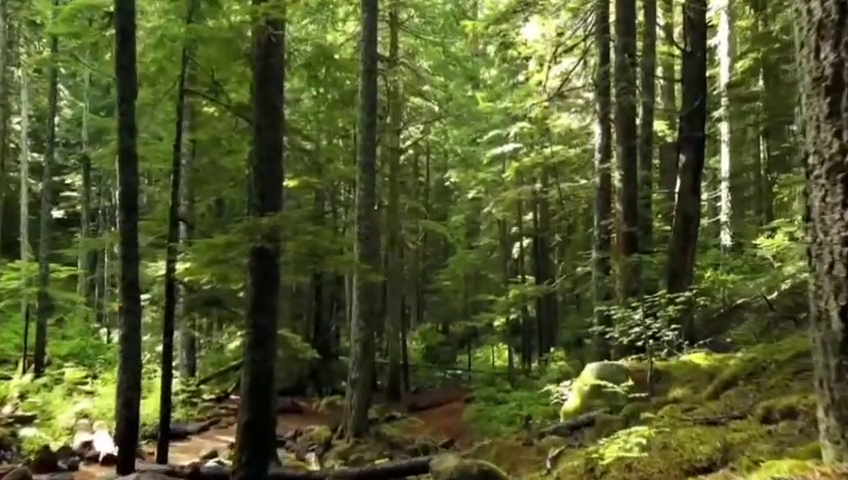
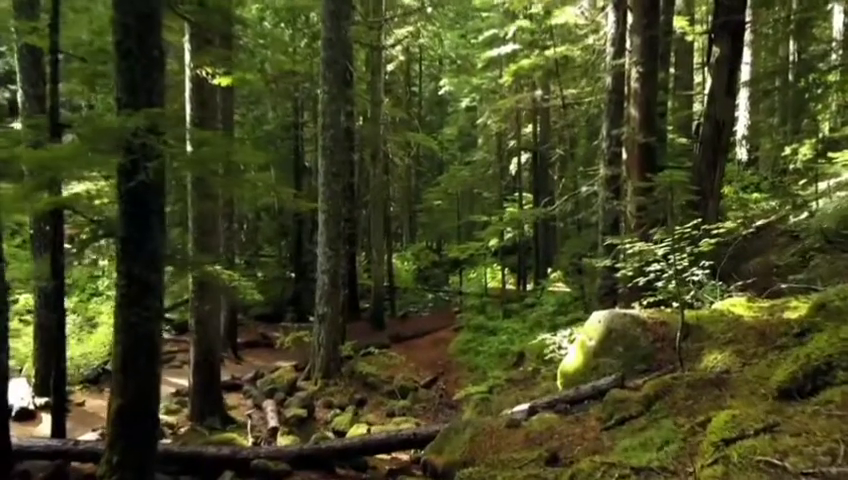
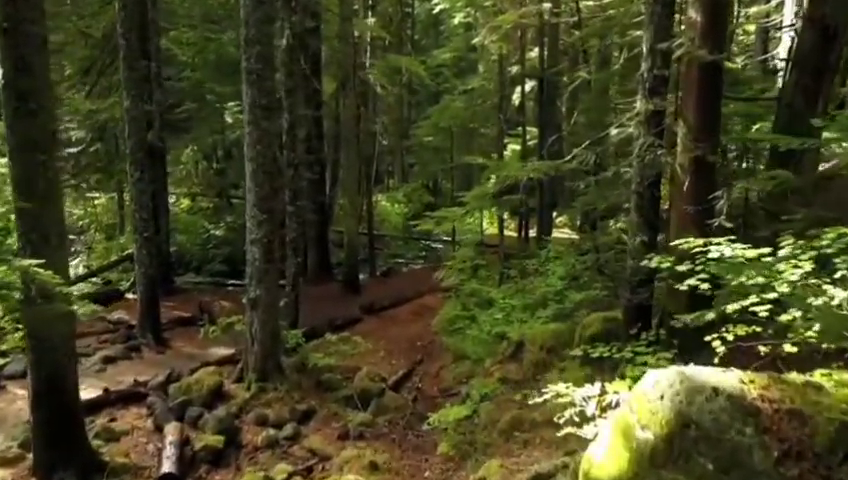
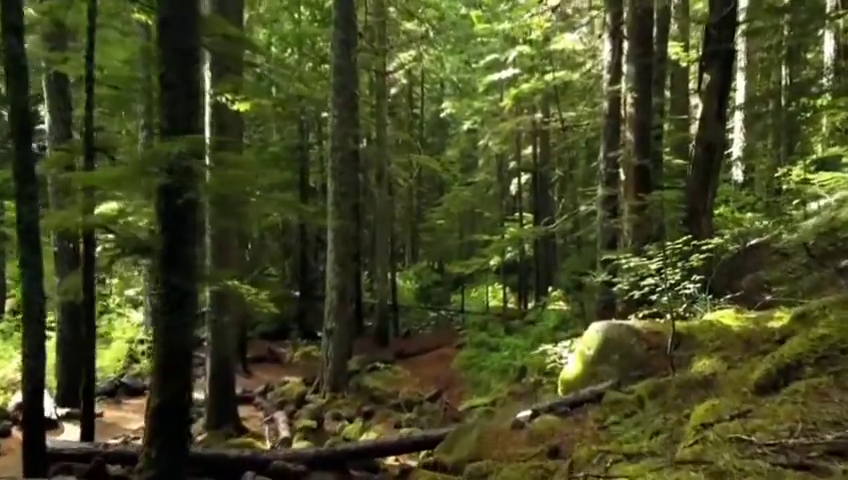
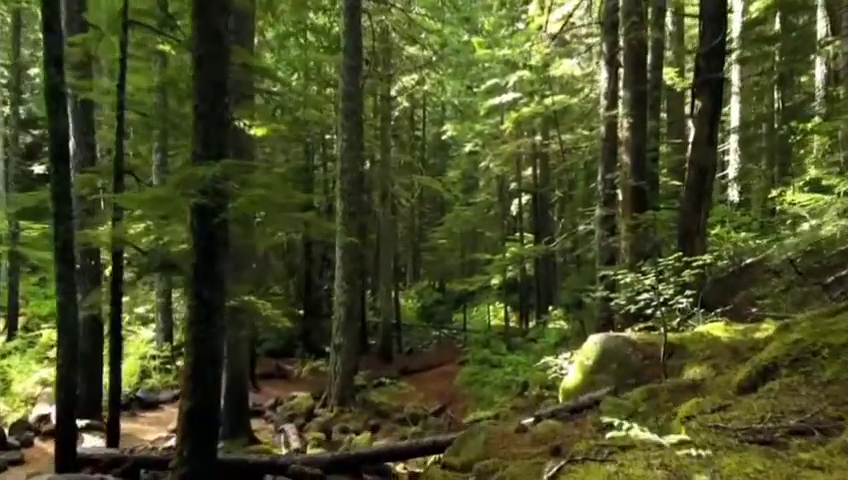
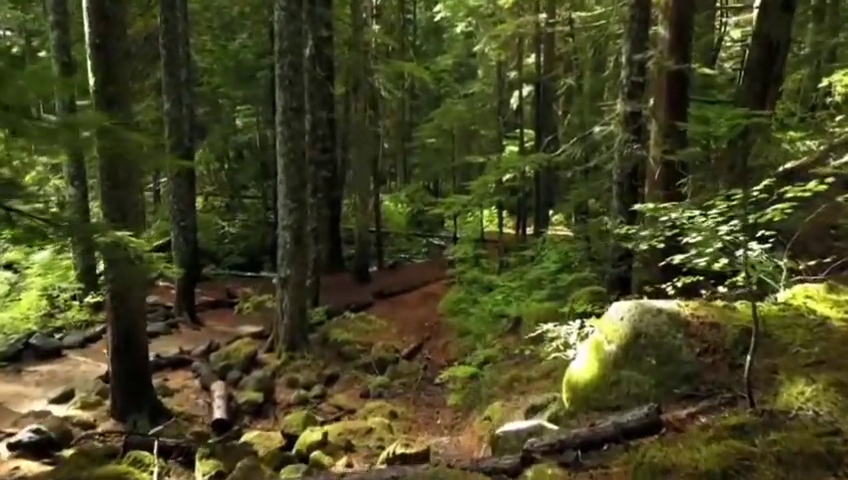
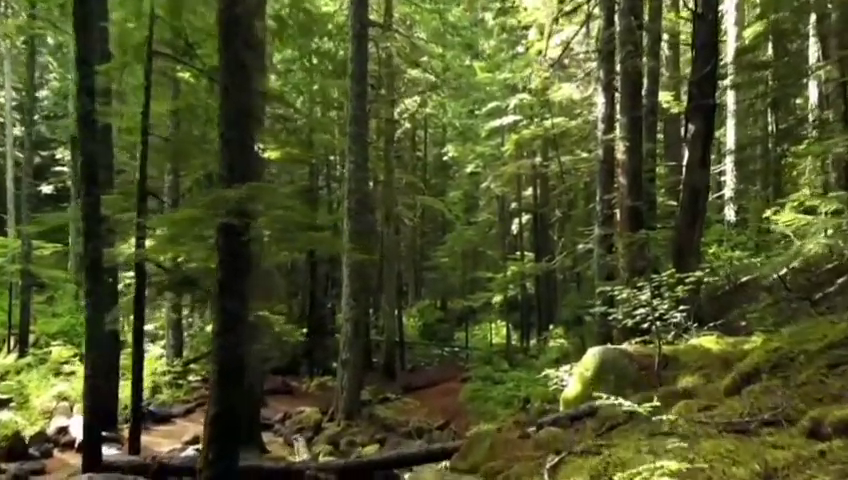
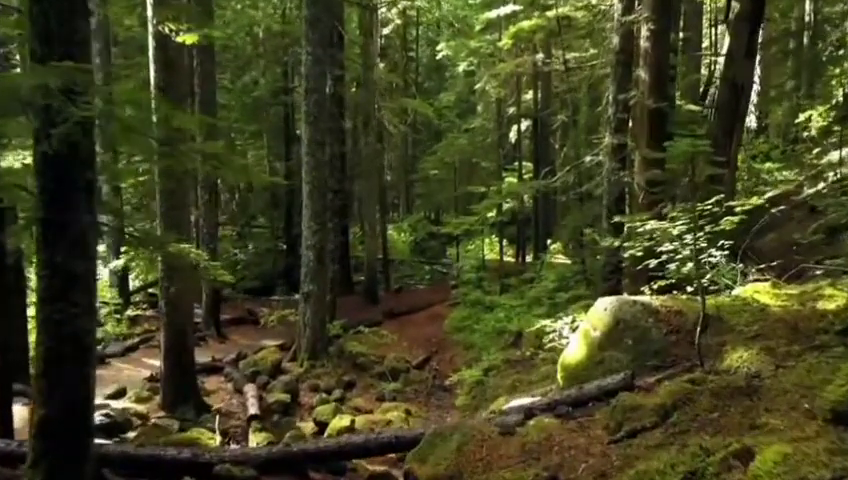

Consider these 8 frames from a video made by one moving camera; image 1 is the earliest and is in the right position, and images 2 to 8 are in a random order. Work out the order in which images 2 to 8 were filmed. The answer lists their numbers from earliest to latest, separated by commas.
7, 5, 4, 2, 8, 6, 3
